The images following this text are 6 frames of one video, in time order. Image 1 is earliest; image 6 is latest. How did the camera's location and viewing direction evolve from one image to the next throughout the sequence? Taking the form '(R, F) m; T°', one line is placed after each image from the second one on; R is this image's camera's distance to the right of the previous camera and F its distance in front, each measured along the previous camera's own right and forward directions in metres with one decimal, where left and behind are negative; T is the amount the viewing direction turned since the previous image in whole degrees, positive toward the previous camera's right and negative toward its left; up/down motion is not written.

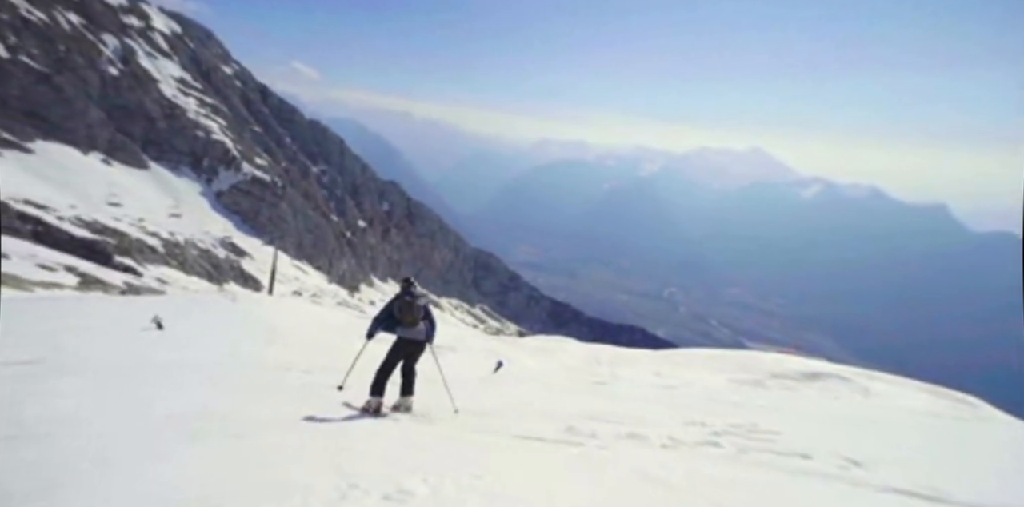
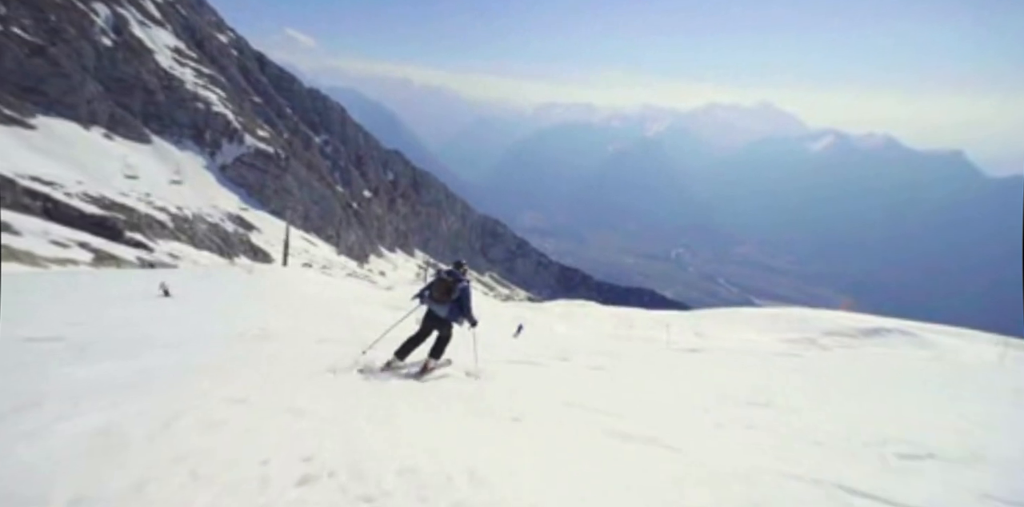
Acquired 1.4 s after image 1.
(0.0, +0.1) m; -1°
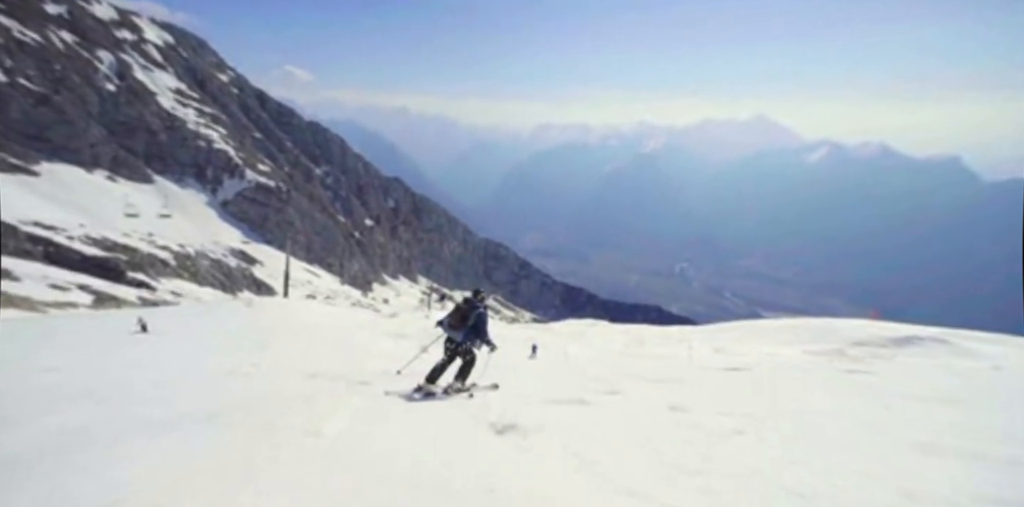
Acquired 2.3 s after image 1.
(0.0, +0.5) m; 0°
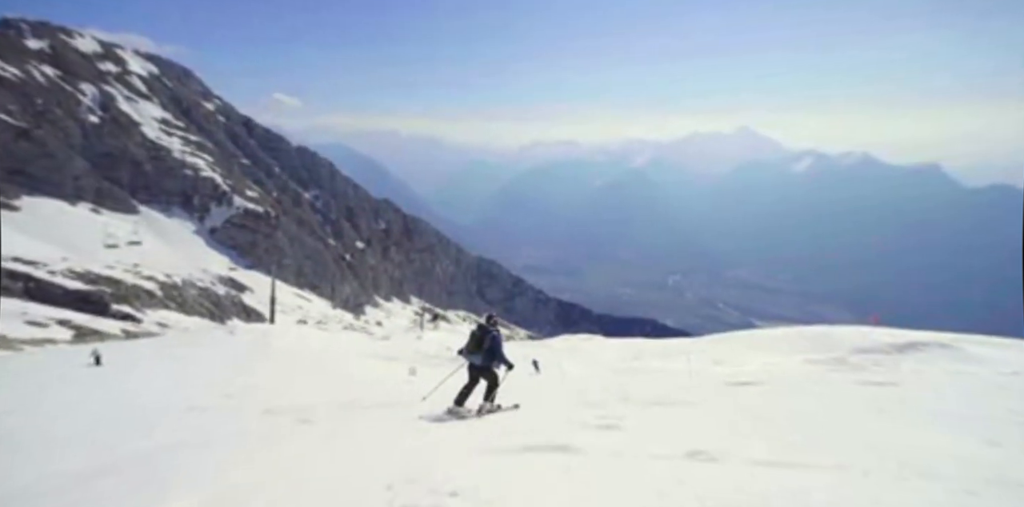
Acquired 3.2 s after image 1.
(+0.2, +3.3) m; +1°
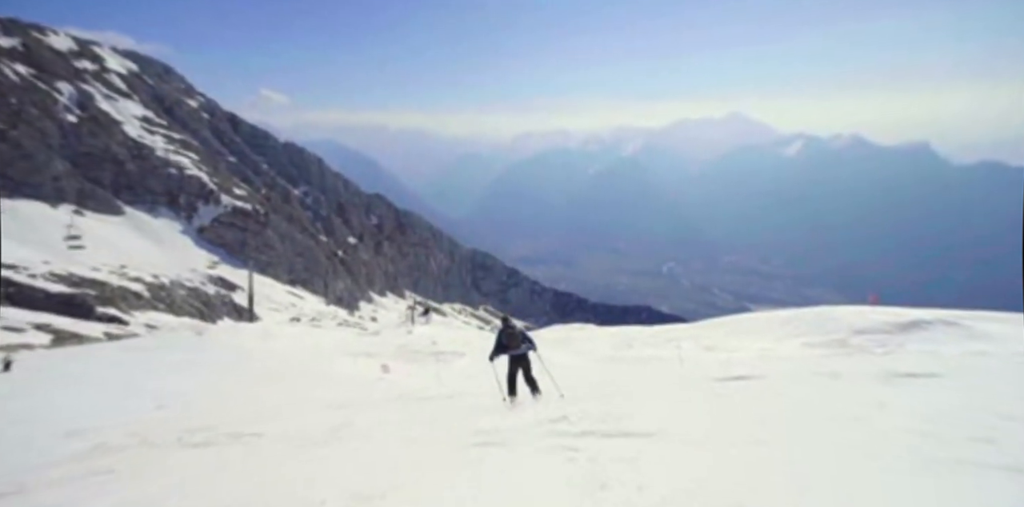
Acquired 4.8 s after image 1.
(+2.3, +5.7) m; +1°
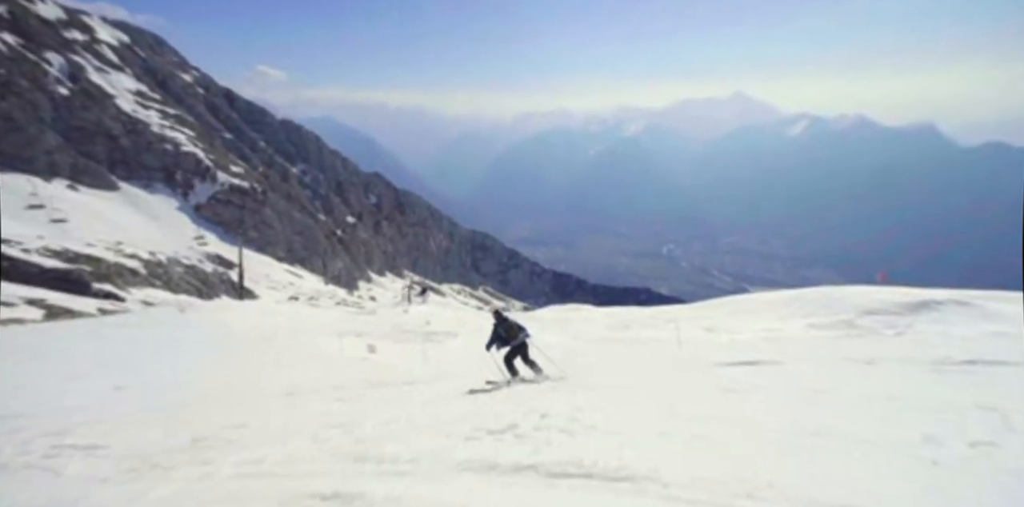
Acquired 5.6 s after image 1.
(+0.9, +3.6) m; 0°
